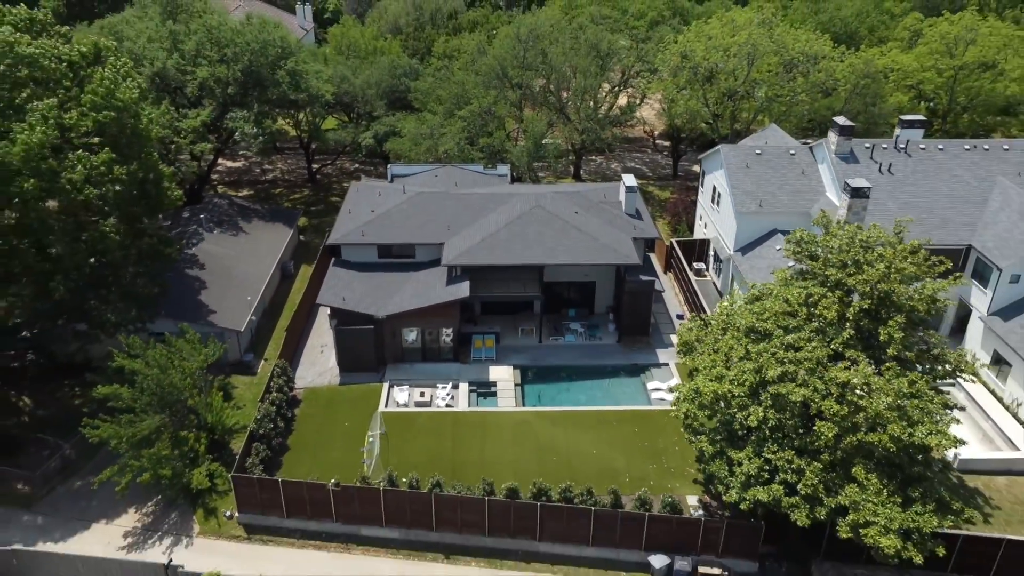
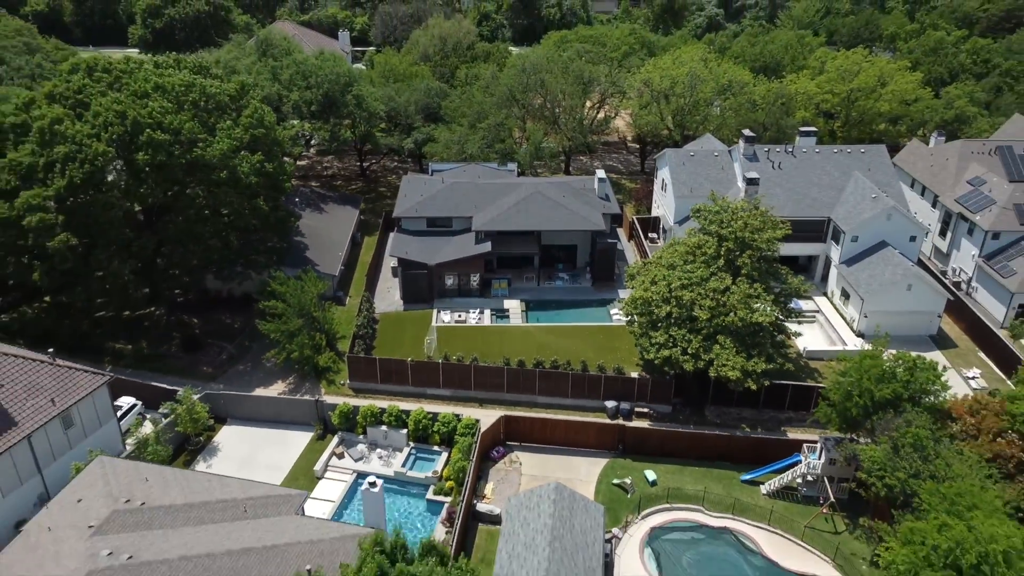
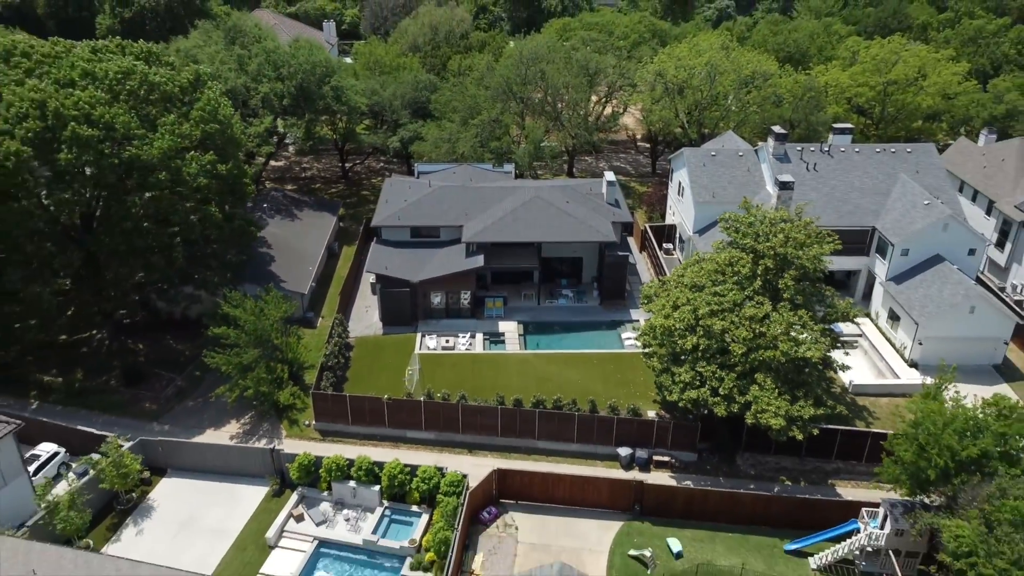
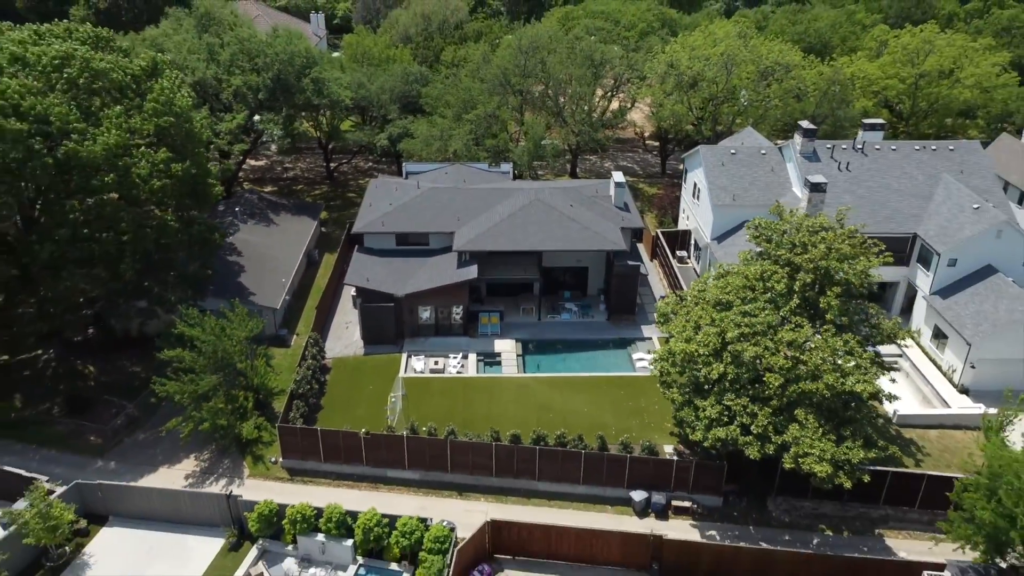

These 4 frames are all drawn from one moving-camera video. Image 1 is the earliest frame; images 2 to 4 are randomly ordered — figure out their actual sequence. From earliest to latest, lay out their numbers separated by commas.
4, 3, 2
